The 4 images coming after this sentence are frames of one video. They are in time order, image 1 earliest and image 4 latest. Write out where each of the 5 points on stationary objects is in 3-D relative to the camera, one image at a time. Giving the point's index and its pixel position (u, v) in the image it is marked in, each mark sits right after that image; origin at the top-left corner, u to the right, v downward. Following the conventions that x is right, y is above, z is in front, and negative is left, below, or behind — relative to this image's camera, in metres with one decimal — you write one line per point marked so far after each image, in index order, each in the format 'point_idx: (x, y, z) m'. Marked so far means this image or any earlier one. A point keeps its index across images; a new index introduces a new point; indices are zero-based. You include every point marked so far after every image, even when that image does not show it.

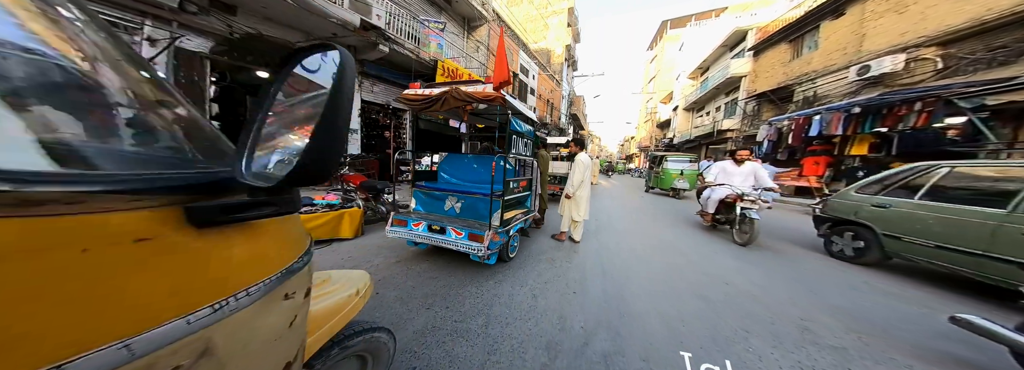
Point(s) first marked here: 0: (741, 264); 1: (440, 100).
0: (+2.9, -1.0, +2.8) m
1: (-0.7, +0.8, +2.1) m
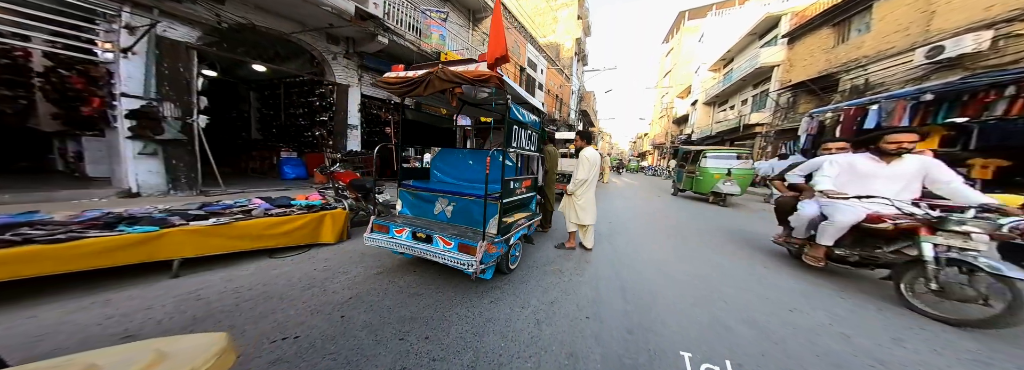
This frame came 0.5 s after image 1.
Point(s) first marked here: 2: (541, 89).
0: (+2.9, -1.0, +2.2) m
1: (-0.7, +0.8, +1.7) m
2: (+2.3, +7.7, +17.7) m
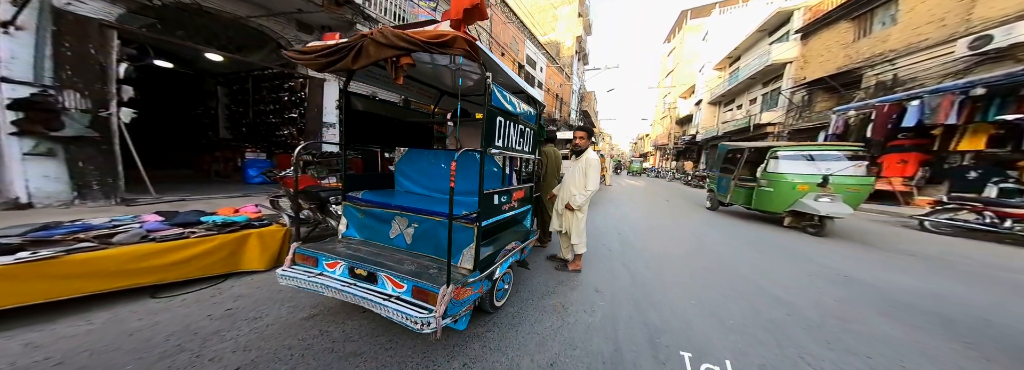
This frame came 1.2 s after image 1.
0: (+2.8, -1.1, +1.6) m
1: (-0.8, +0.7, +1.2) m
2: (+2.3, +7.5, +17.2) m
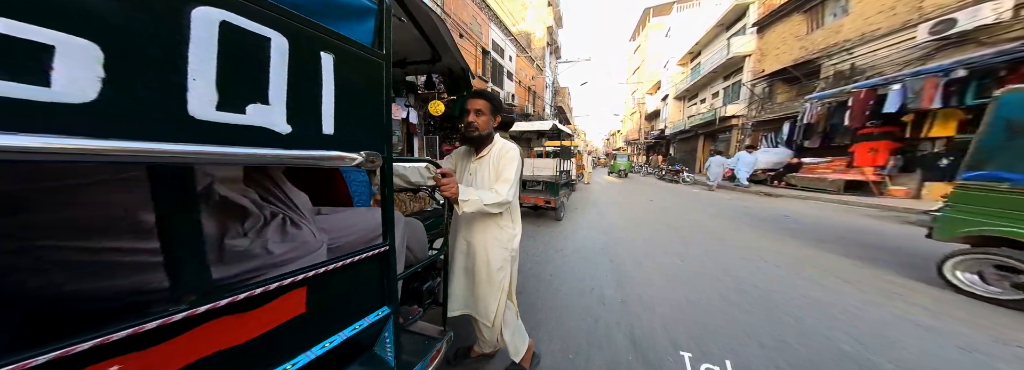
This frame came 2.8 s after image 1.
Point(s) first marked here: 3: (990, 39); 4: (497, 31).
0: (+2.3, -1.1, +0.4) m
1: (-1.3, +0.5, -0.4) m
2: (-0.2, +7.4, +15.8) m
3: (+11.4, +3.5, +5.2) m
4: (-0.9, +9.6, +14.2) m
